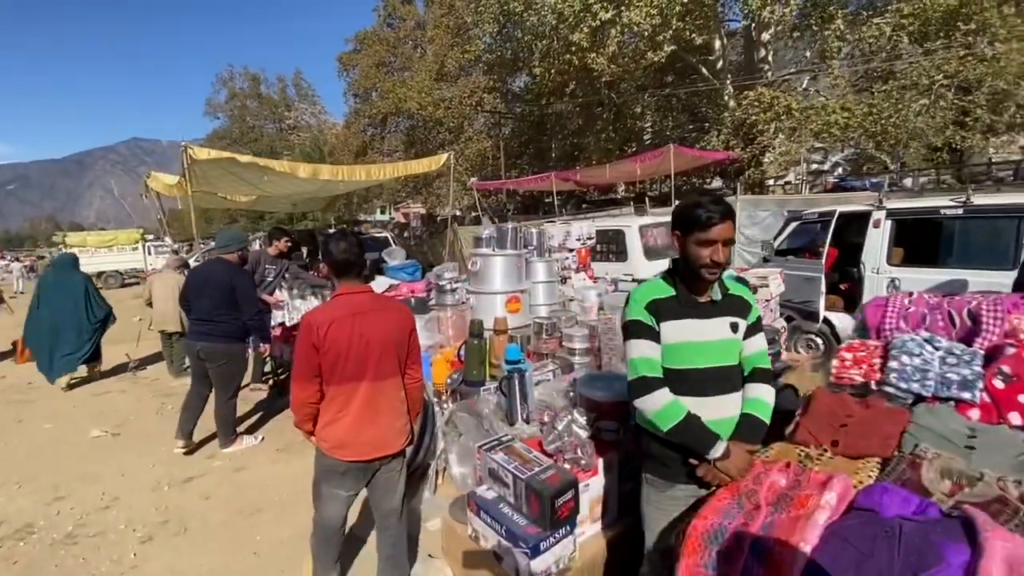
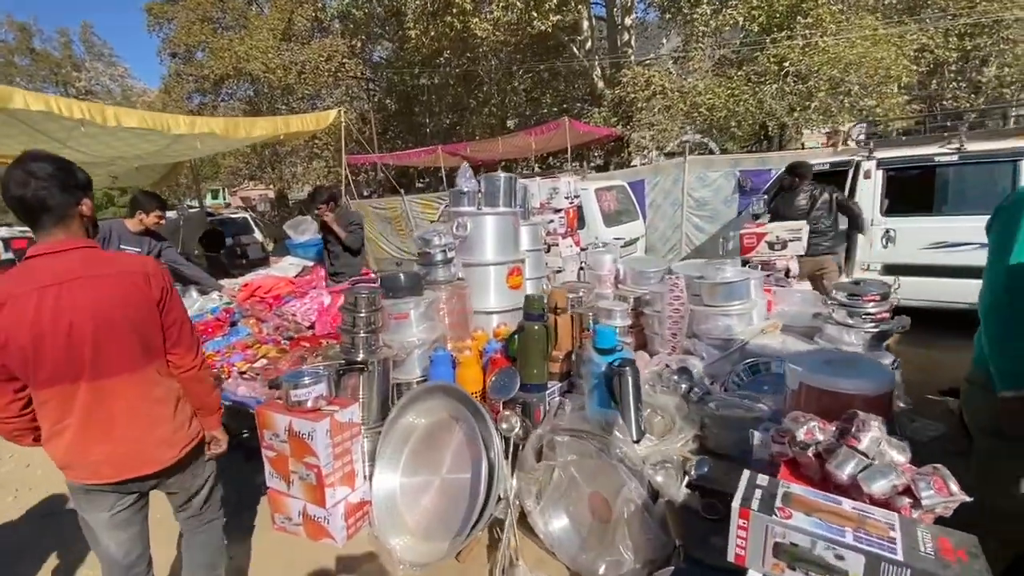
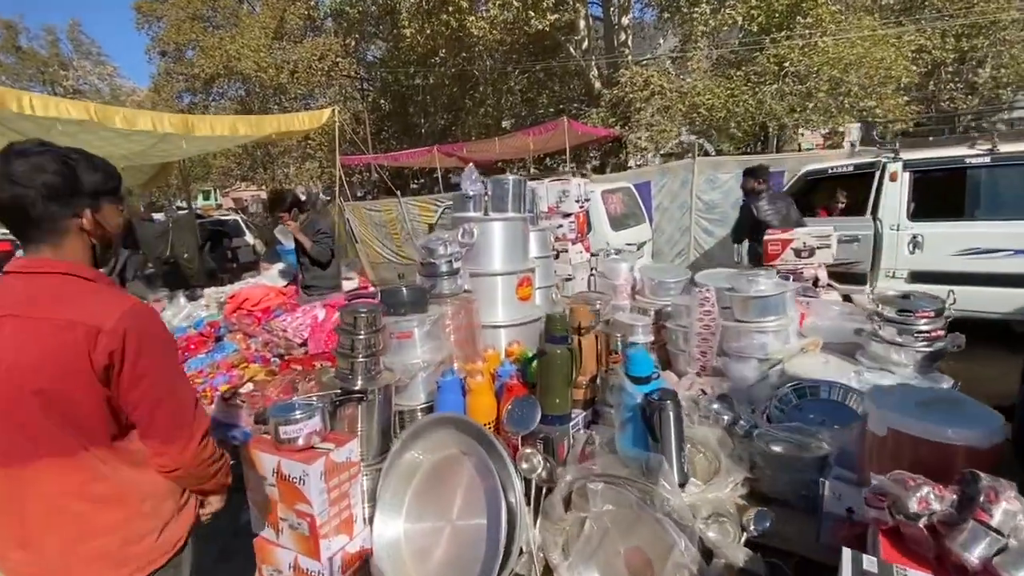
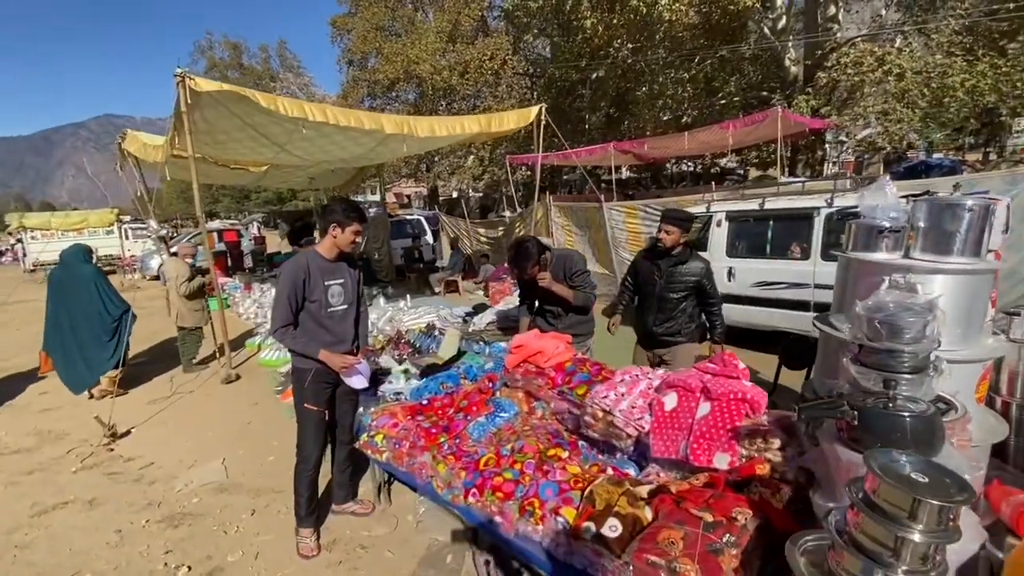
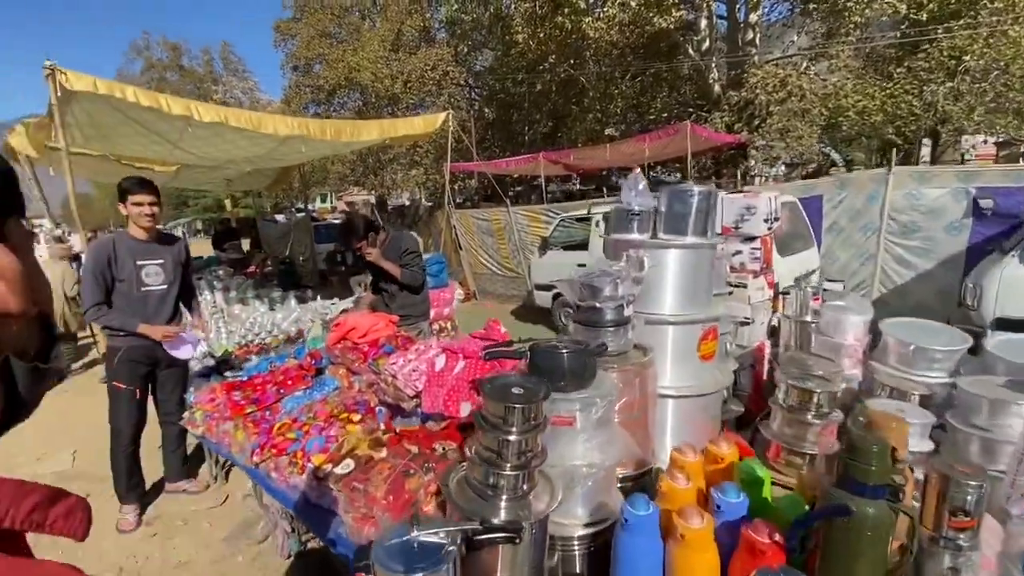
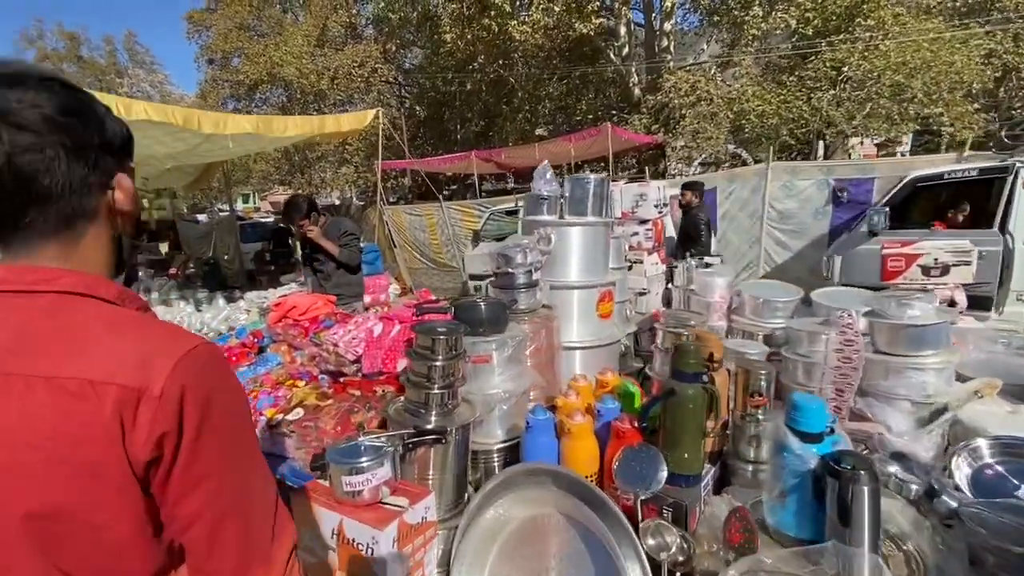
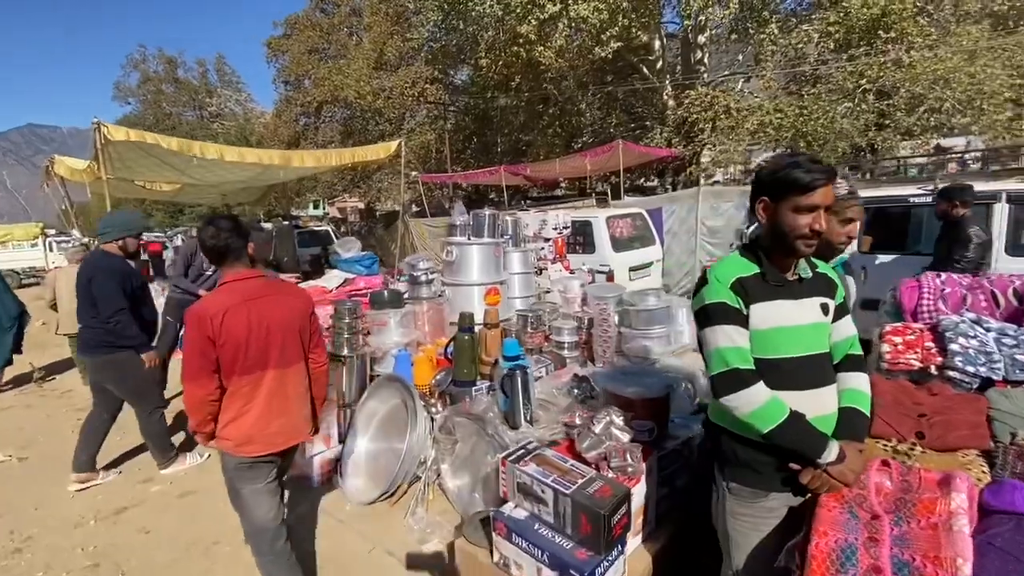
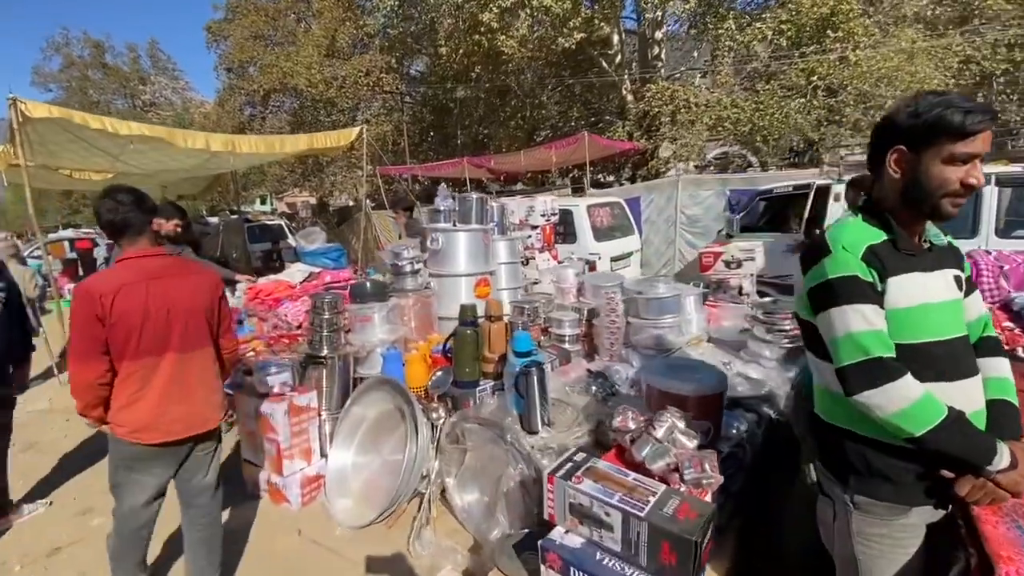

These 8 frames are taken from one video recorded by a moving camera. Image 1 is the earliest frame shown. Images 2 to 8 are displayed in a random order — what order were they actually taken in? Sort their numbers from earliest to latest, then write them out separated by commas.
7, 8, 2, 3, 6, 5, 4
